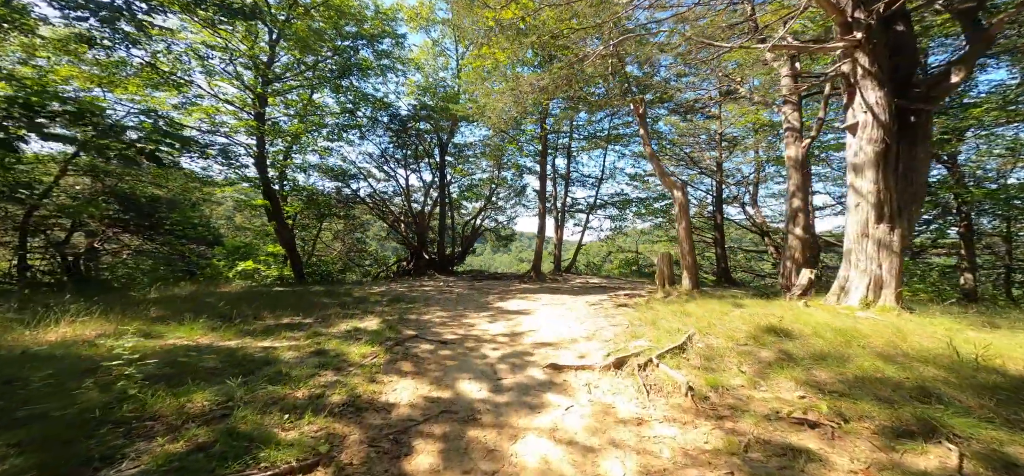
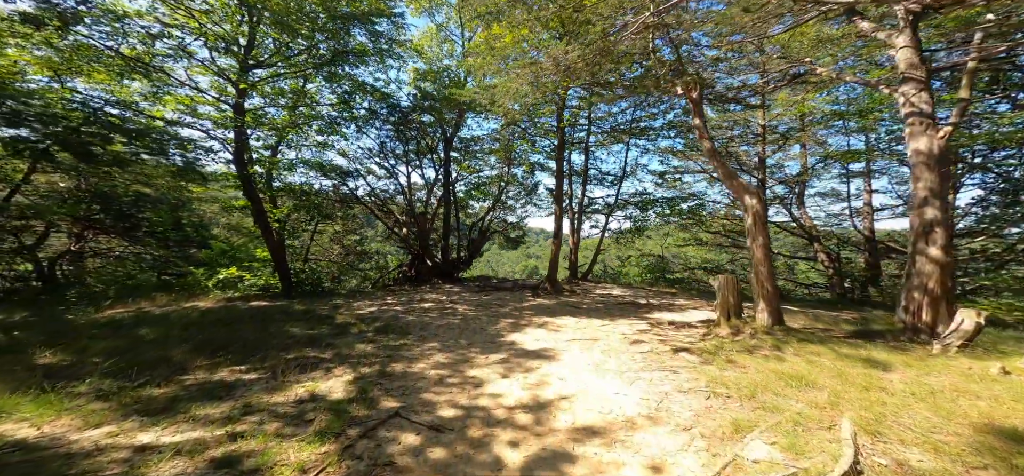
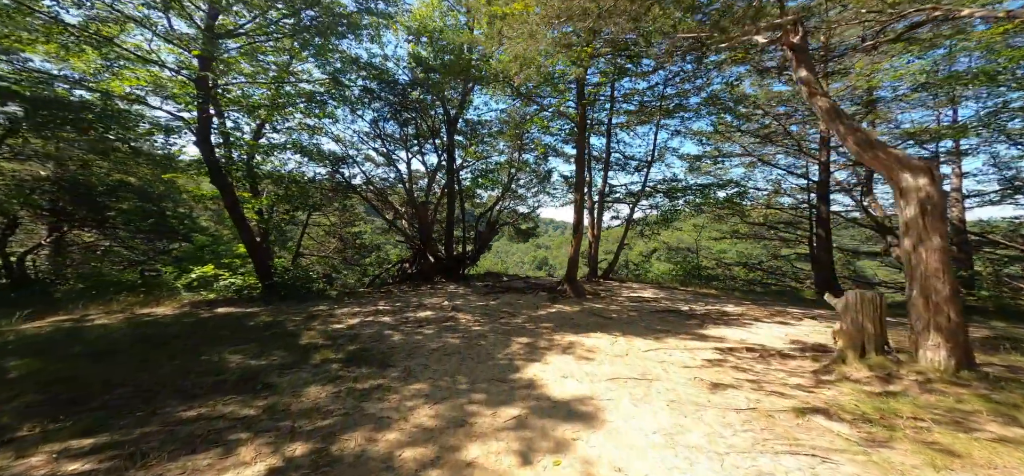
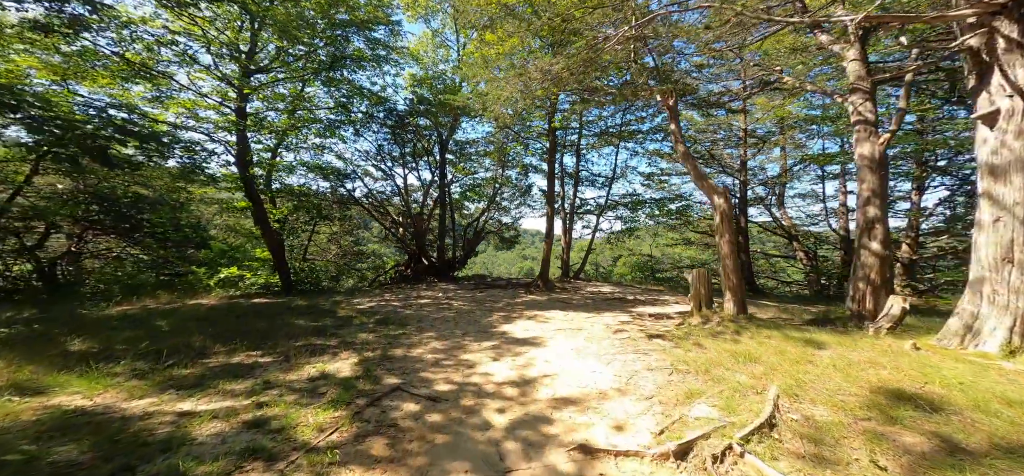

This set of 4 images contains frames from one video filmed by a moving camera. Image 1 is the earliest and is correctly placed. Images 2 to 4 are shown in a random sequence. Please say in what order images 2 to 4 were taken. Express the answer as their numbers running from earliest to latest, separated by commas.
4, 2, 3
